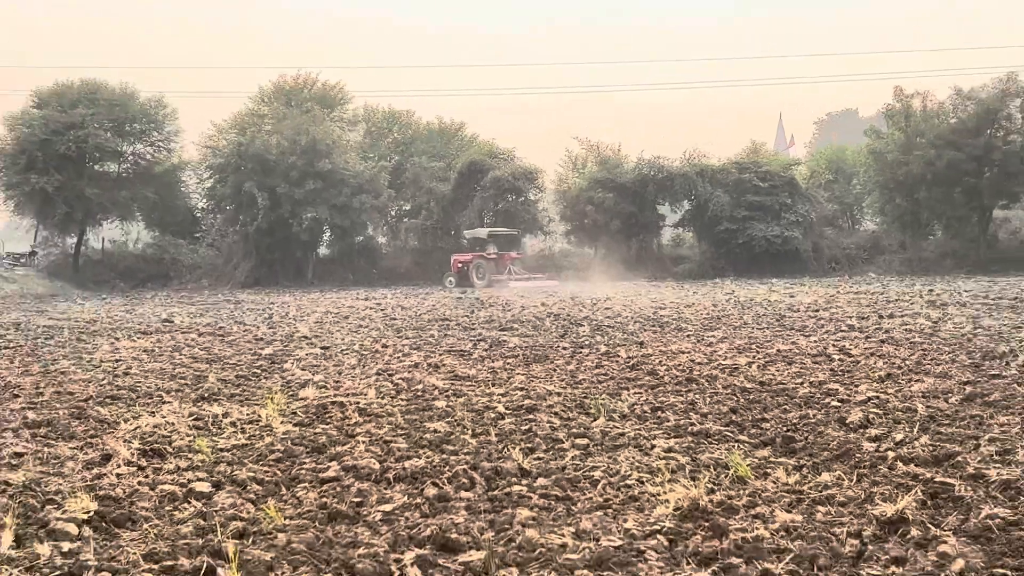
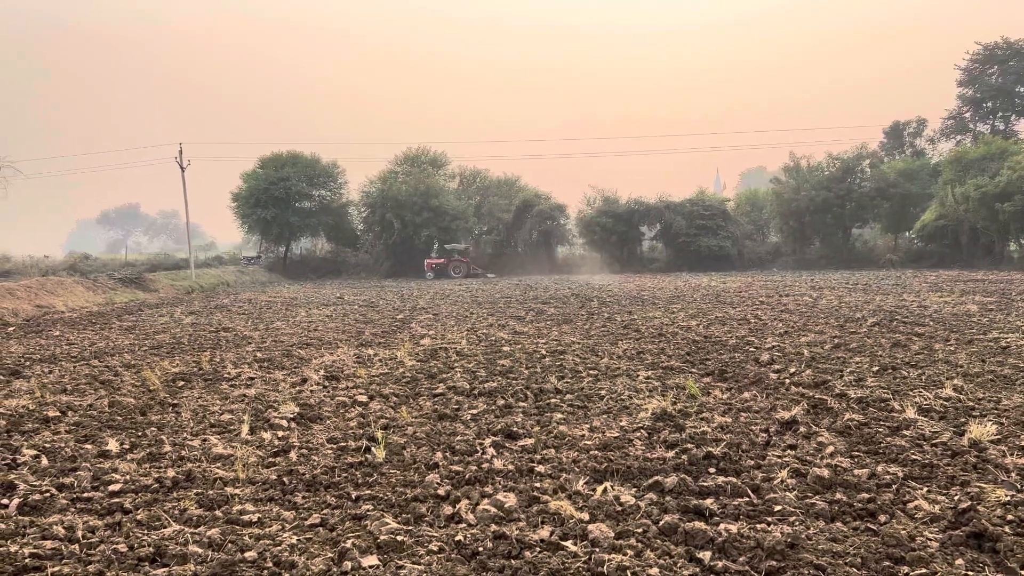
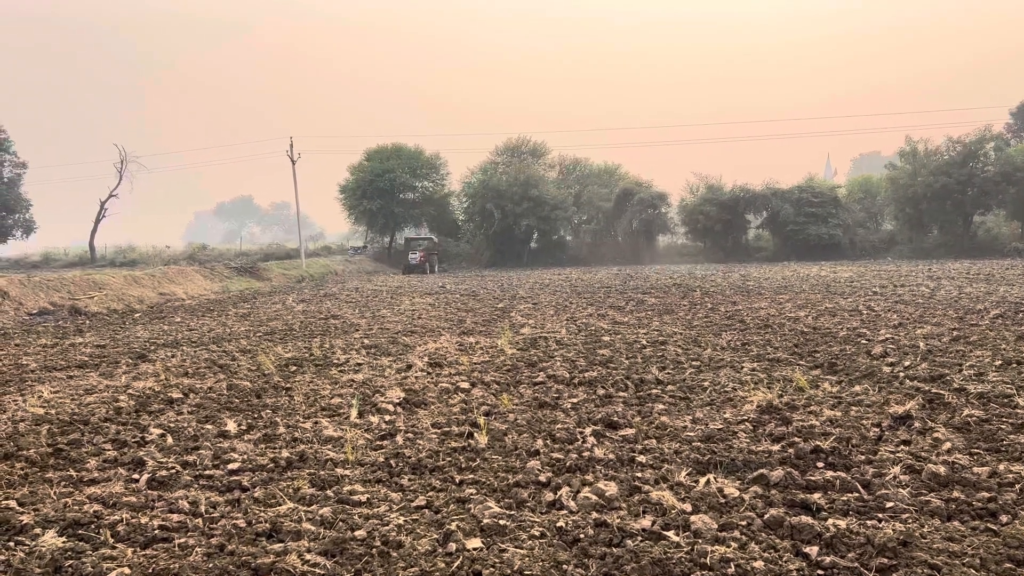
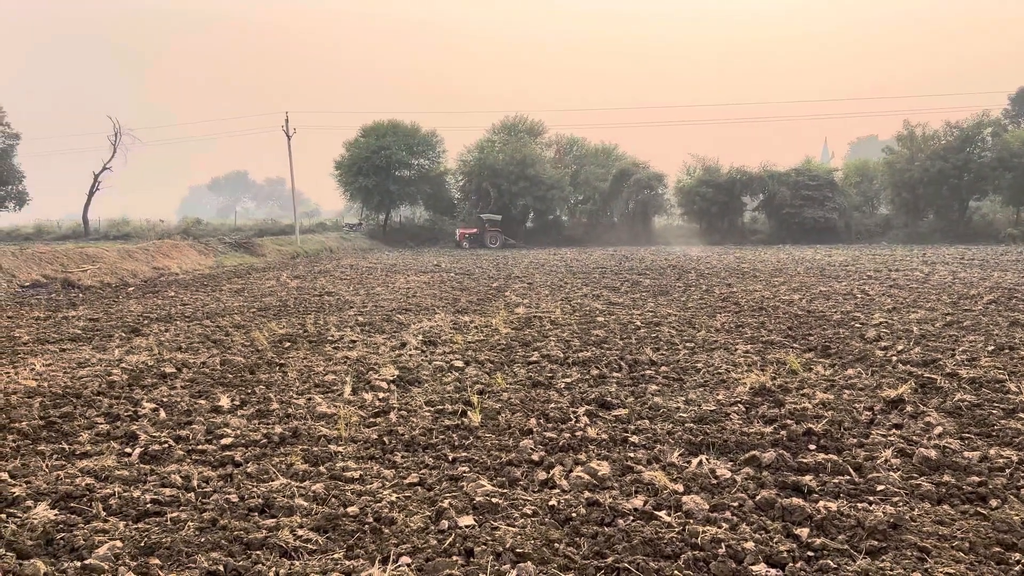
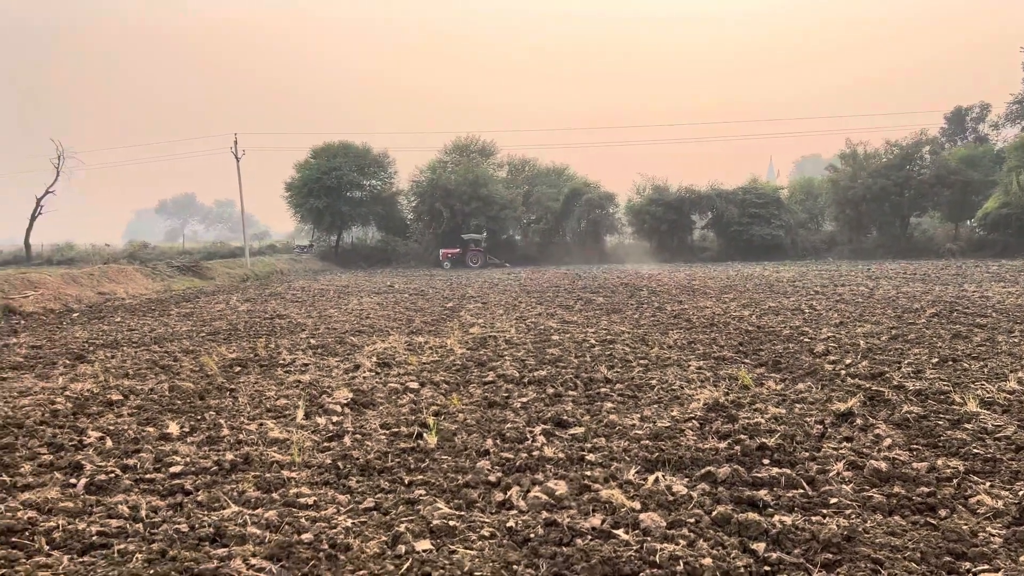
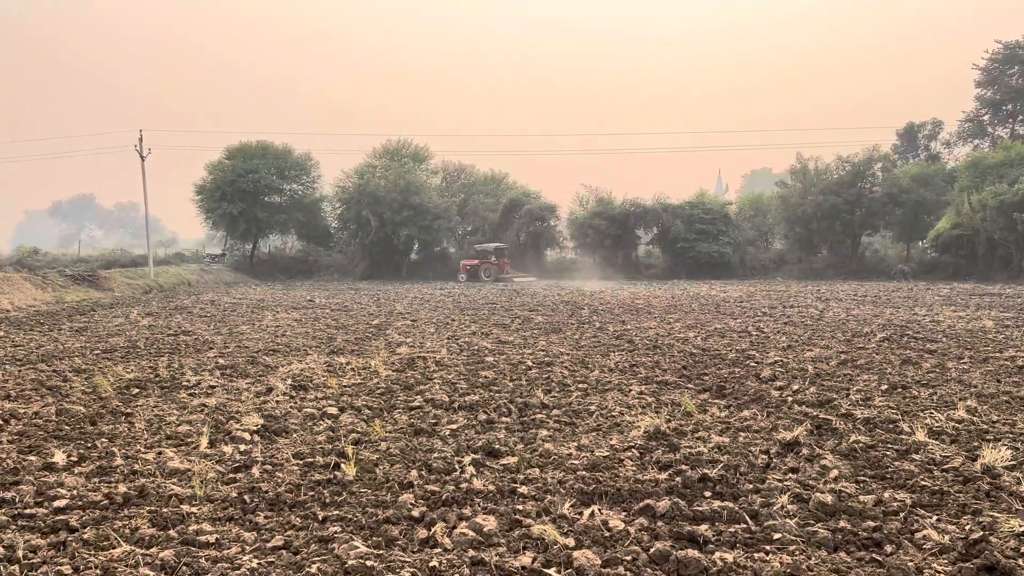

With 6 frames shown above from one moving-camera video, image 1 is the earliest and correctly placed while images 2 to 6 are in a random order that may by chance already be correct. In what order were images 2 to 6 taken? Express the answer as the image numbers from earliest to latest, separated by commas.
6, 2, 5, 4, 3
